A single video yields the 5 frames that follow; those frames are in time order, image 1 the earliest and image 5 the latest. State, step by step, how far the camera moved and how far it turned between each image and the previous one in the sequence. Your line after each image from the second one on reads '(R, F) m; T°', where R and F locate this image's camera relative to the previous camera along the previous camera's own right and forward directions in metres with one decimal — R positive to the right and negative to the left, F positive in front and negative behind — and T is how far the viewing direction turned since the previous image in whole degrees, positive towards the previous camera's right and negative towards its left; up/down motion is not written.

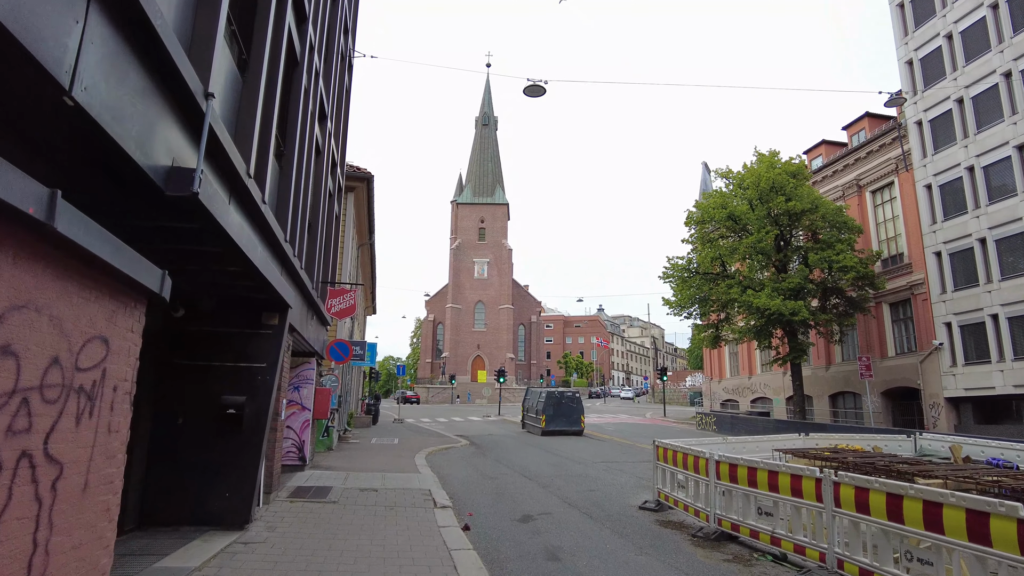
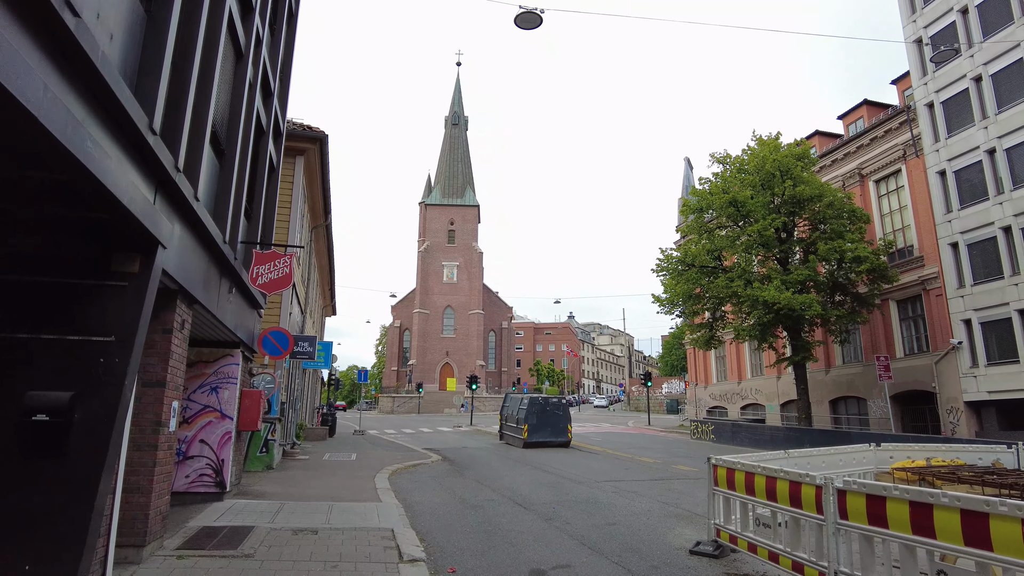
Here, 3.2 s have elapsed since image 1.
(-0.4, +3.1) m; +3°
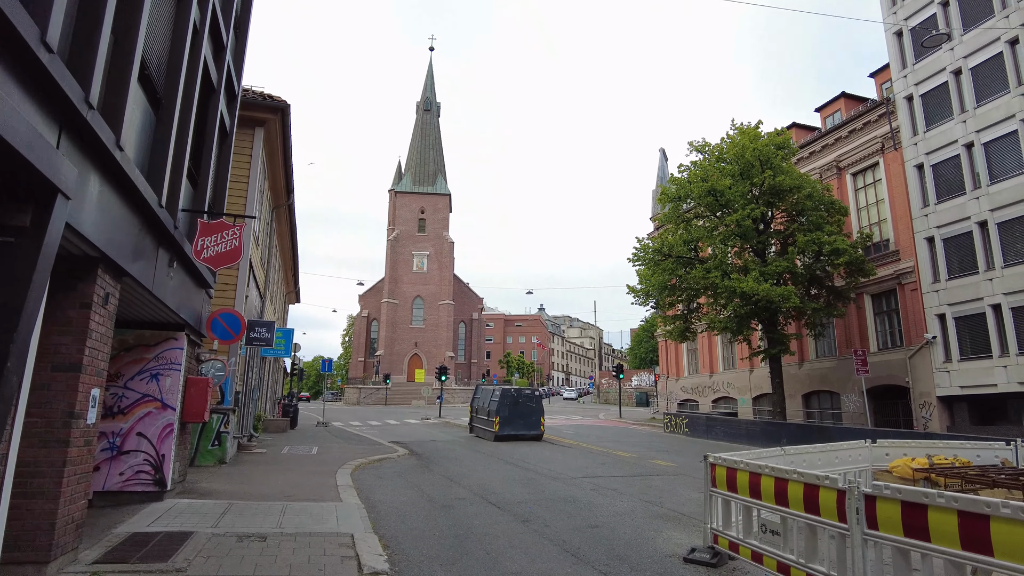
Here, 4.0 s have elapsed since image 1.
(-0.1, +0.8) m; +3°
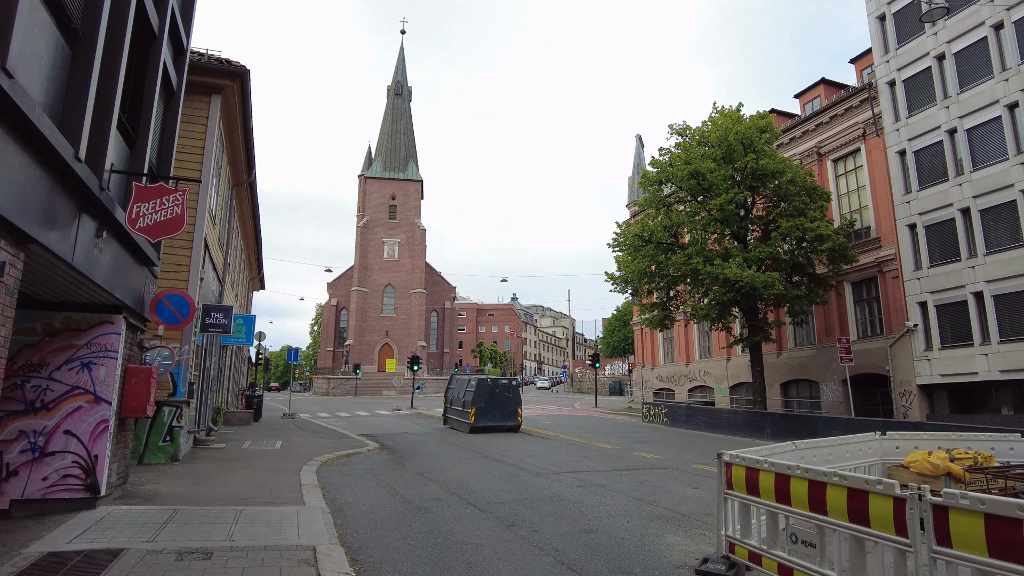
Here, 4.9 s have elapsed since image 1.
(-0.2, +0.9) m; +3°
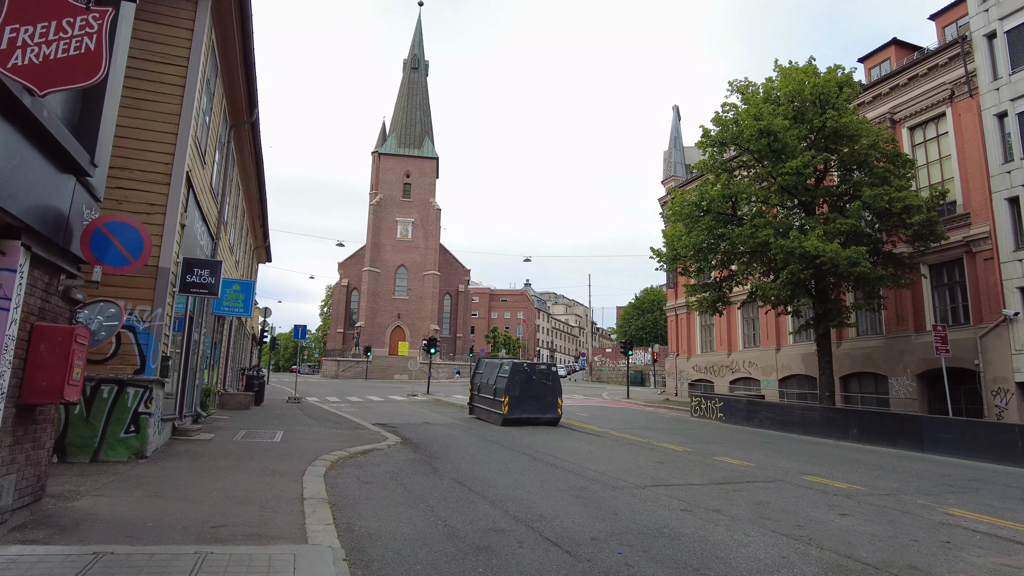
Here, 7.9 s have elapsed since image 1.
(-0.9, +2.9) m; -1°
